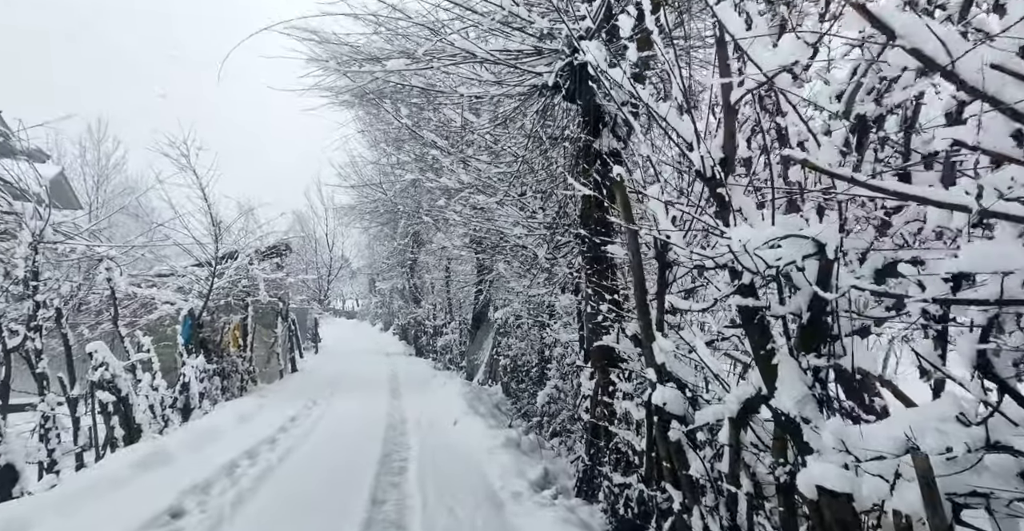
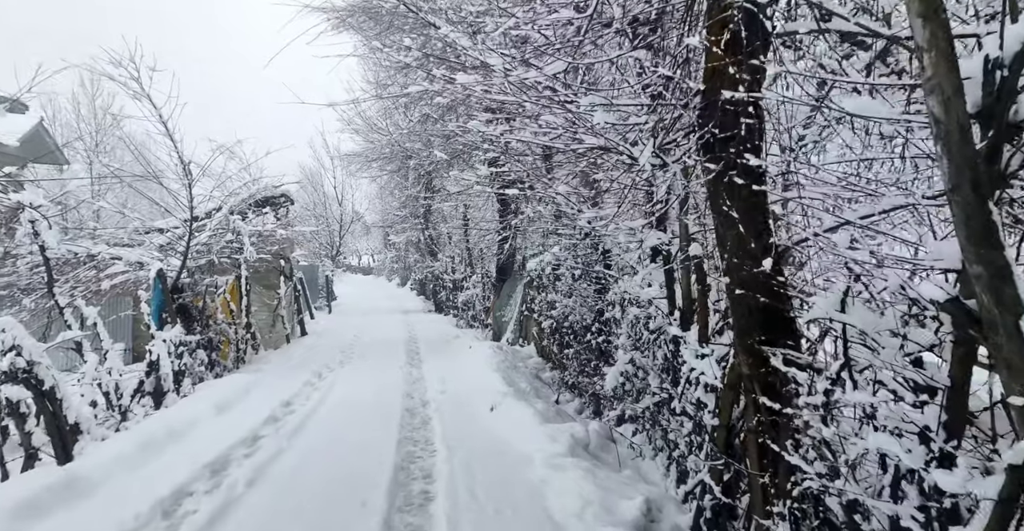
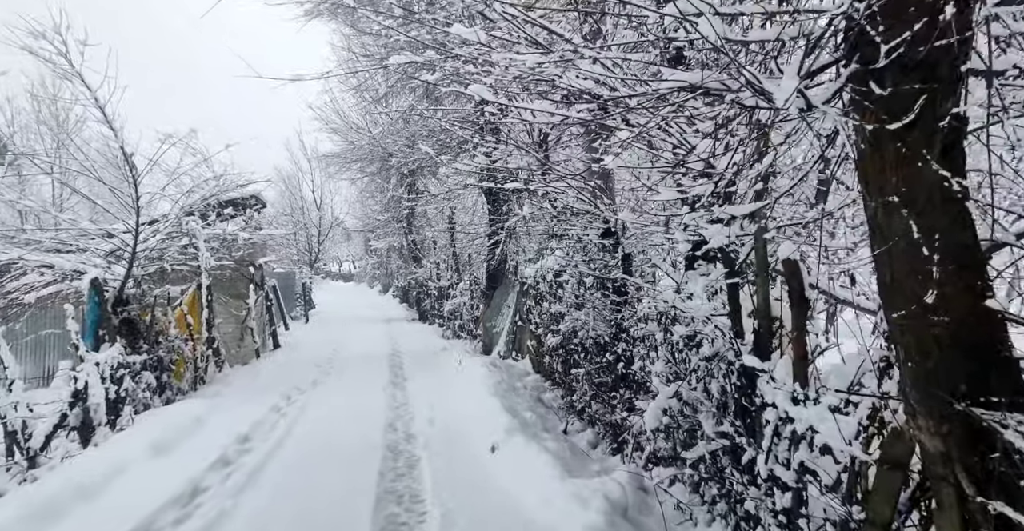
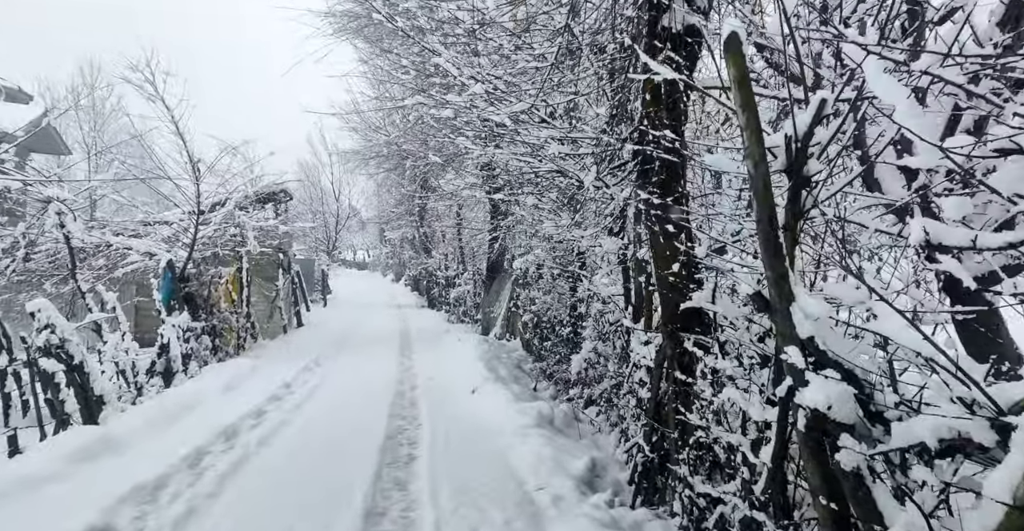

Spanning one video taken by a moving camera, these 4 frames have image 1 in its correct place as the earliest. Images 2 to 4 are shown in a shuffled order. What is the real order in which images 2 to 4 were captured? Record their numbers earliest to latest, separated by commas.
4, 2, 3
